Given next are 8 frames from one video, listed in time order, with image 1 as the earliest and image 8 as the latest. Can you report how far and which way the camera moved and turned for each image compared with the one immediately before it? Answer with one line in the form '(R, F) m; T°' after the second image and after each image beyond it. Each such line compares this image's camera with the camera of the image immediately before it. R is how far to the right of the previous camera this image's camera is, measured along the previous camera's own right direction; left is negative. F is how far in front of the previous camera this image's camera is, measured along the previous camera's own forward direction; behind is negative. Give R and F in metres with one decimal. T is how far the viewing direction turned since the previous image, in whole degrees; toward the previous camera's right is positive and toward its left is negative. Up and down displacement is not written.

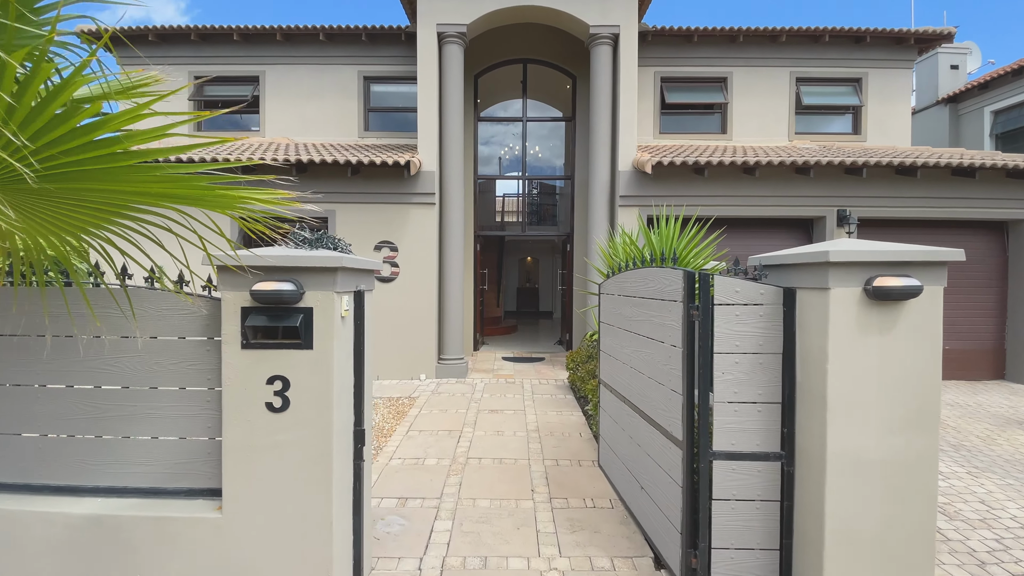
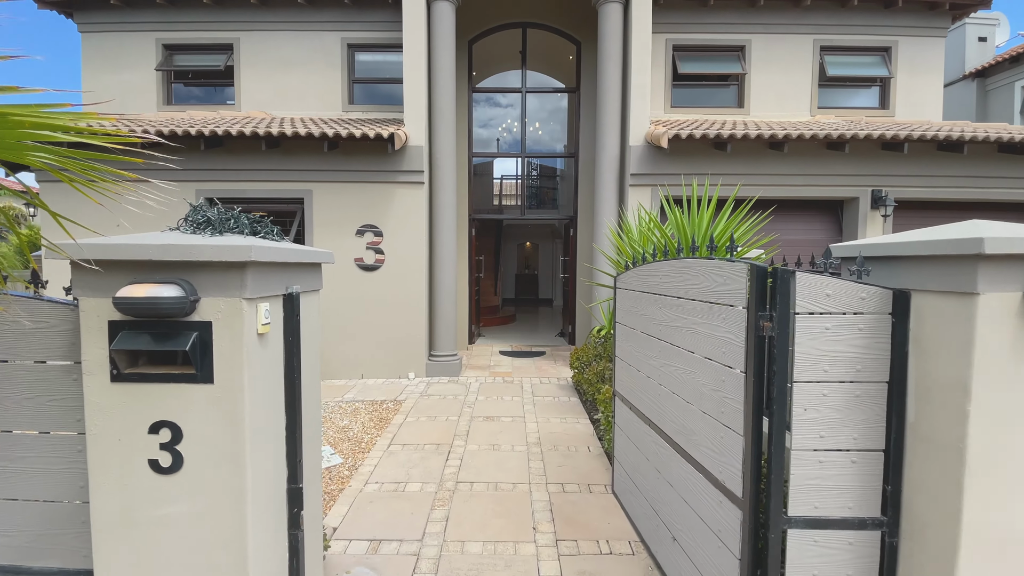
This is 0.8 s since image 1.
(0.0, +0.6) m; 0°
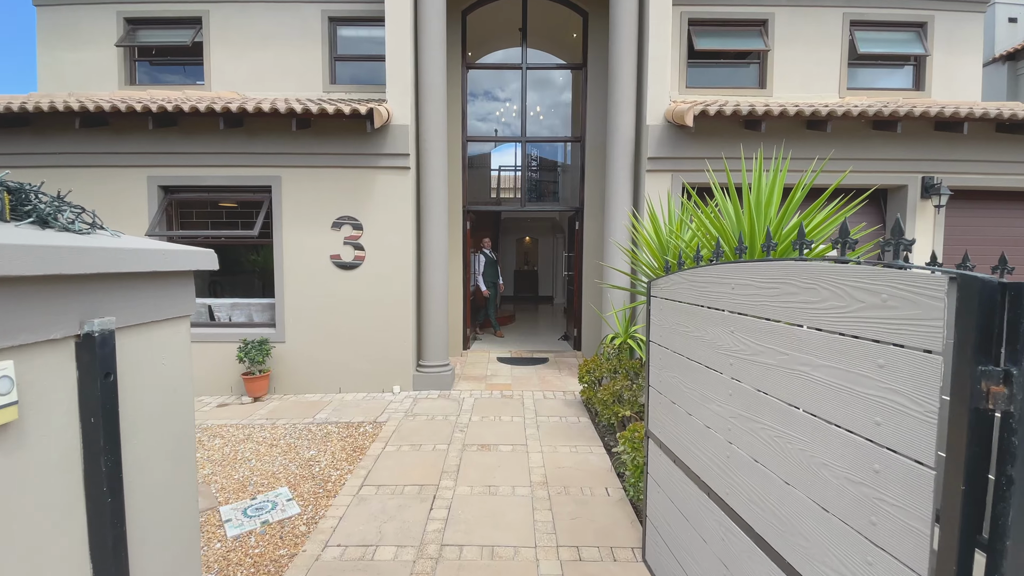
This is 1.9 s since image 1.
(0.0, +0.7) m; 0°
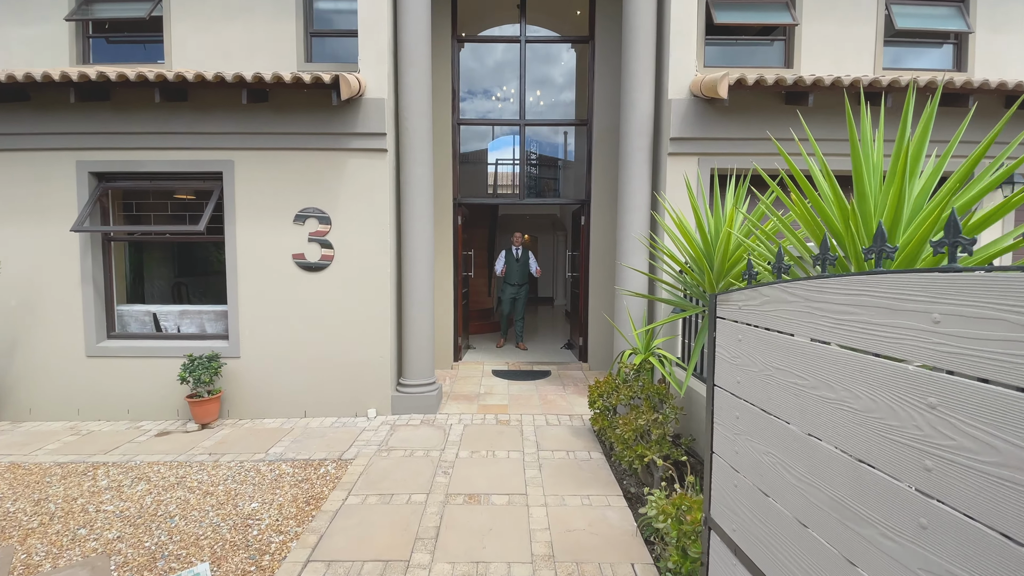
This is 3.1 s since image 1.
(0.0, +0.7) m; 0°
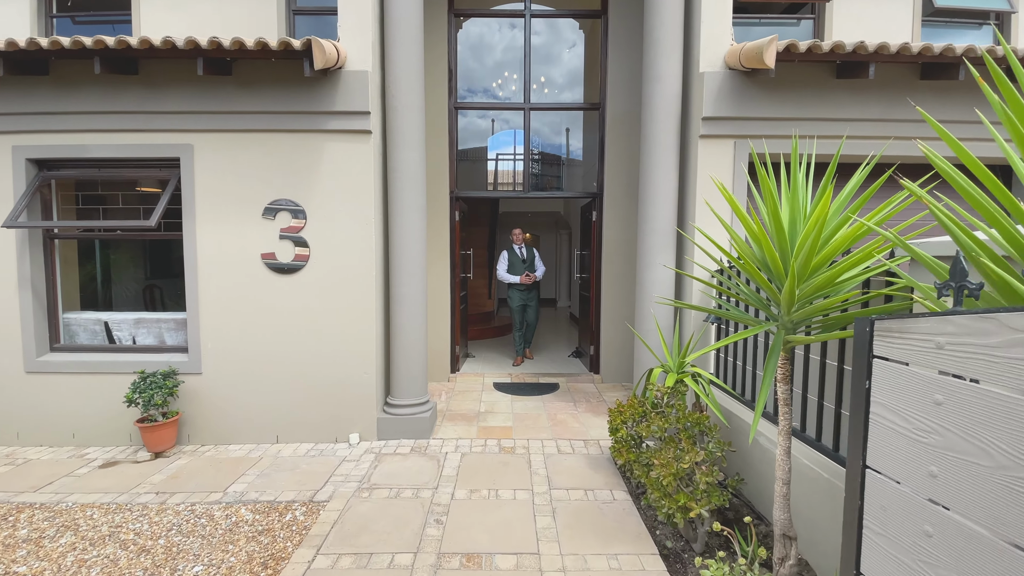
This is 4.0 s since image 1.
(0.0, +0.5) m; 0°
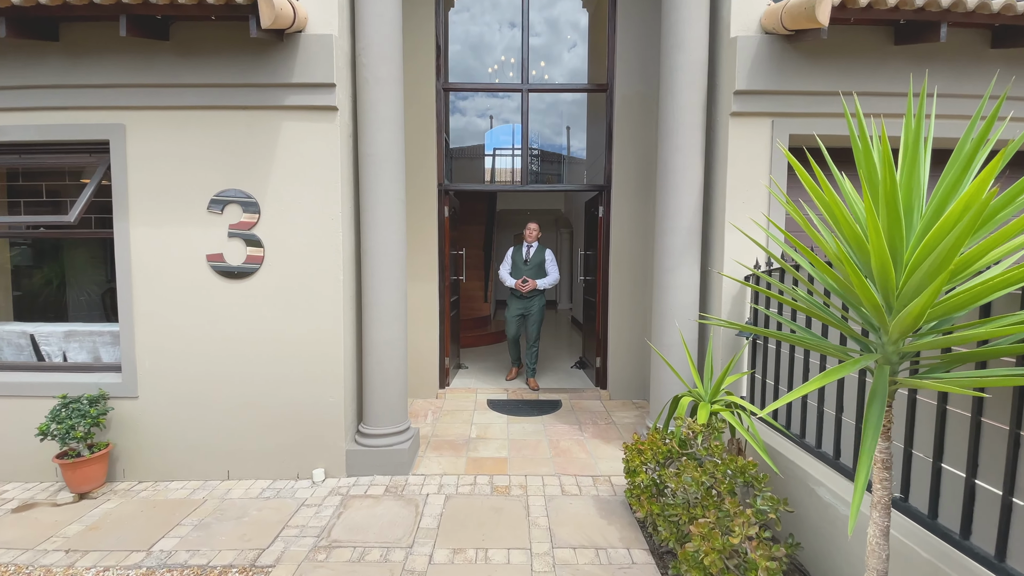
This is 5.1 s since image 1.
(0.0, +0.5) m; 0°
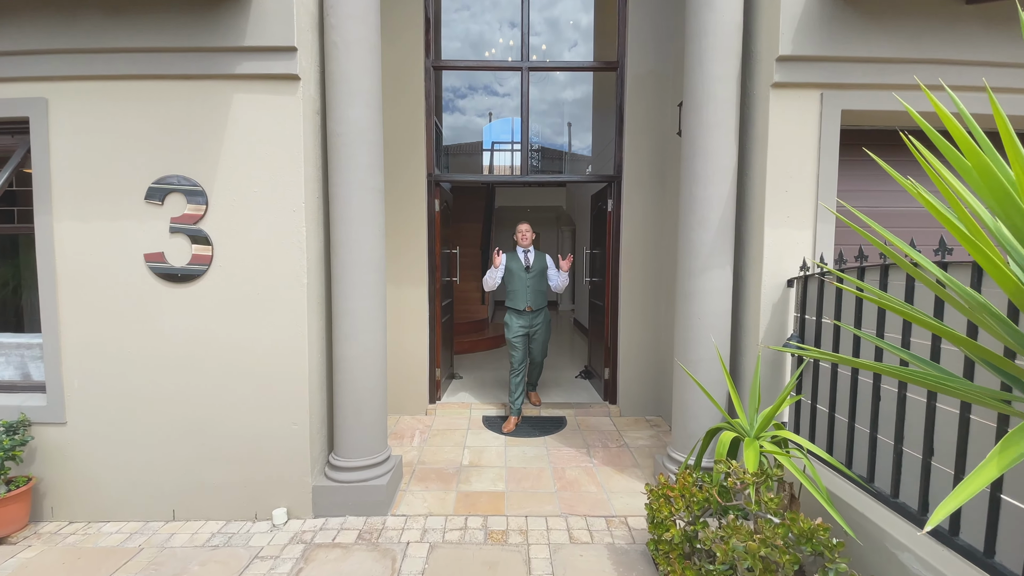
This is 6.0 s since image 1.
(0.0, +0.5) m; 0°
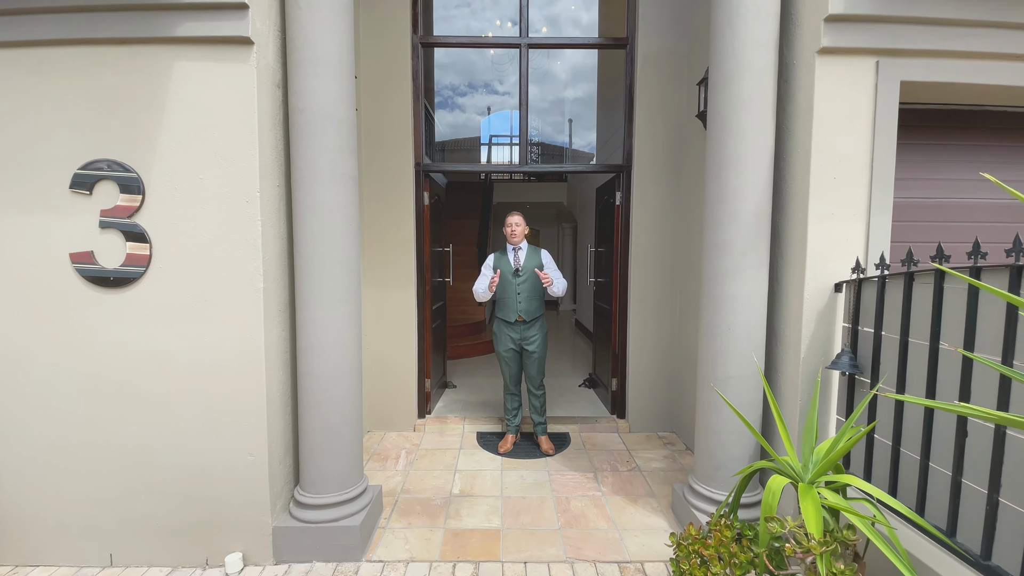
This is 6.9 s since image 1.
(0.0, +0.4) m; 0°
